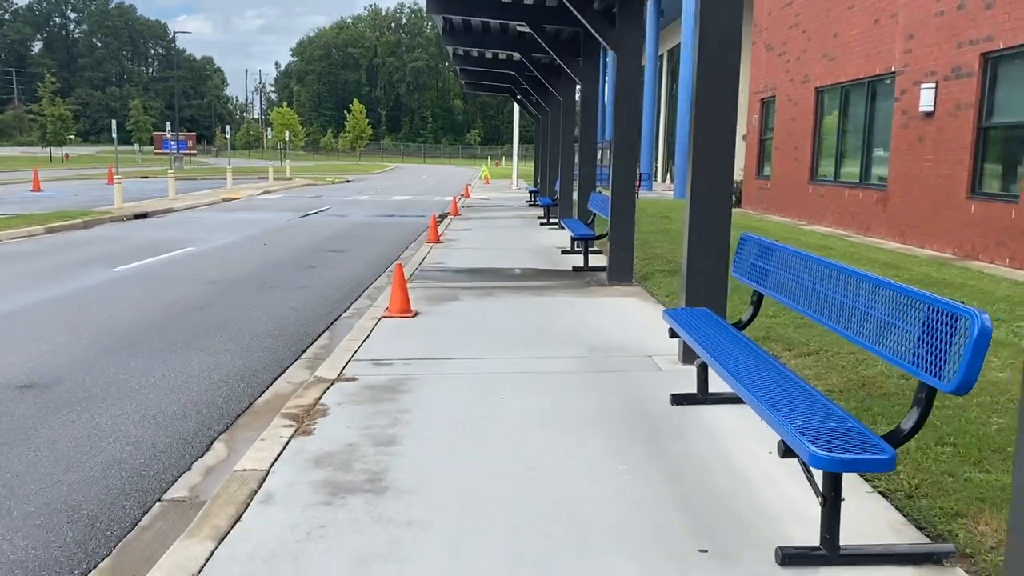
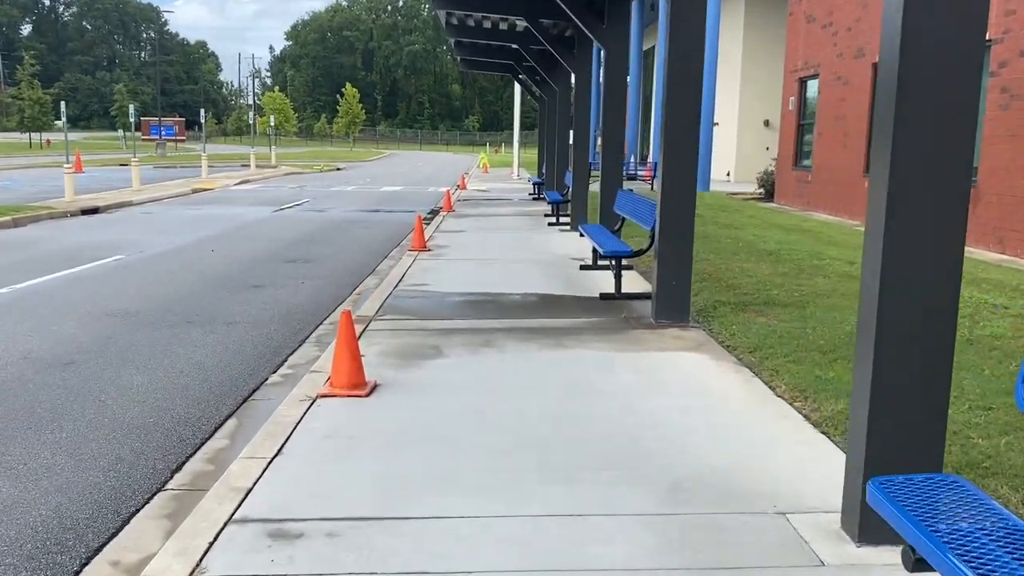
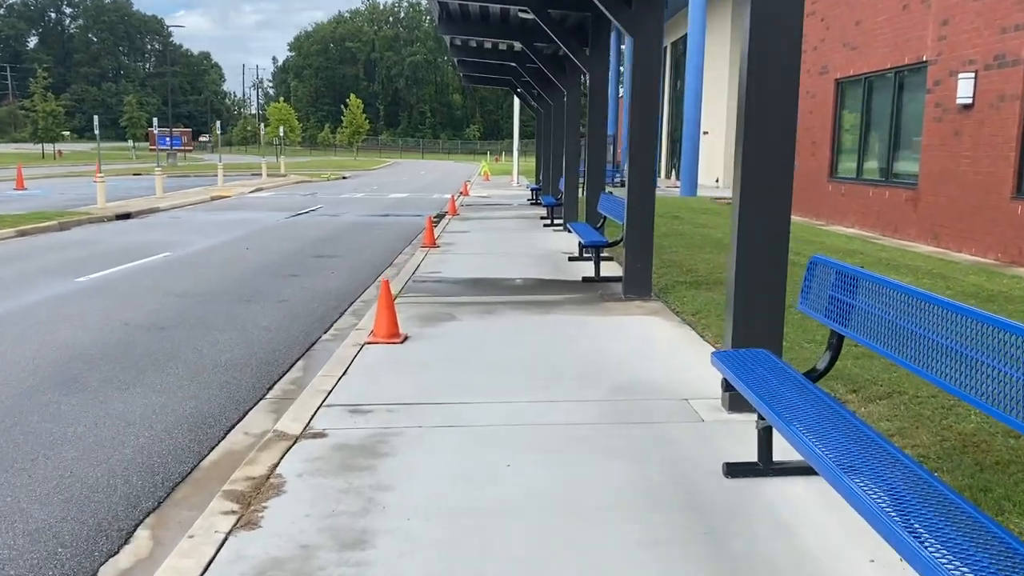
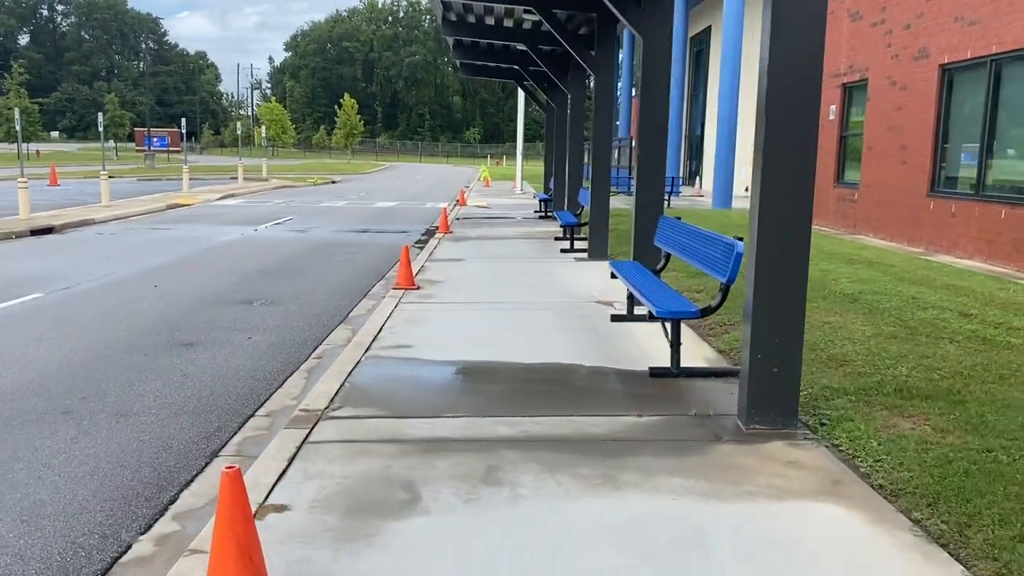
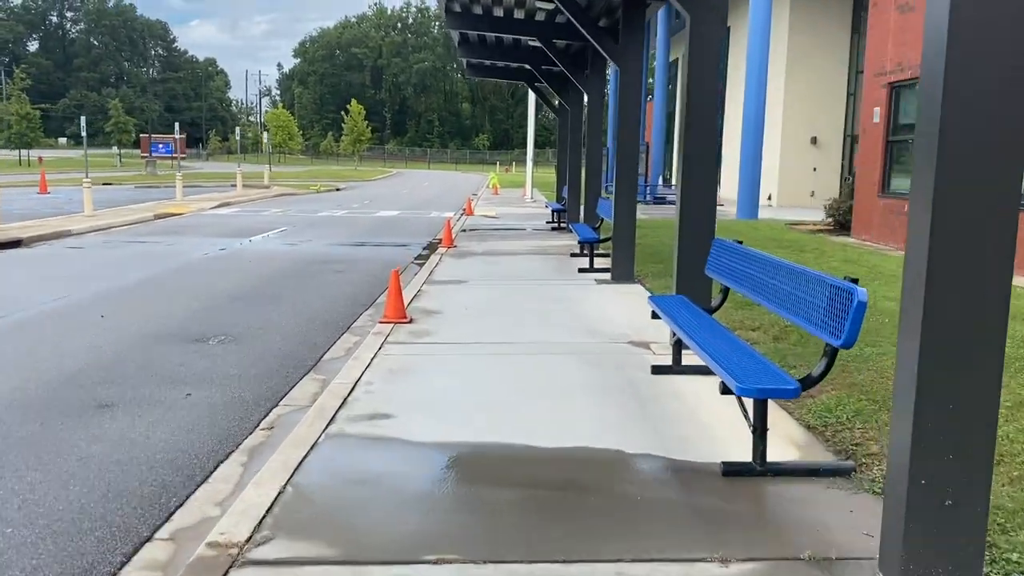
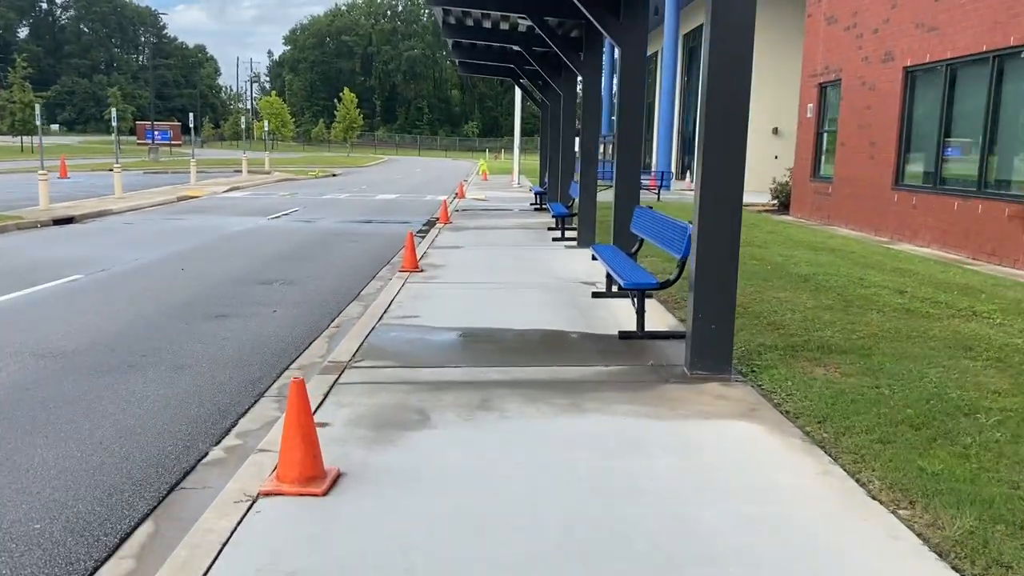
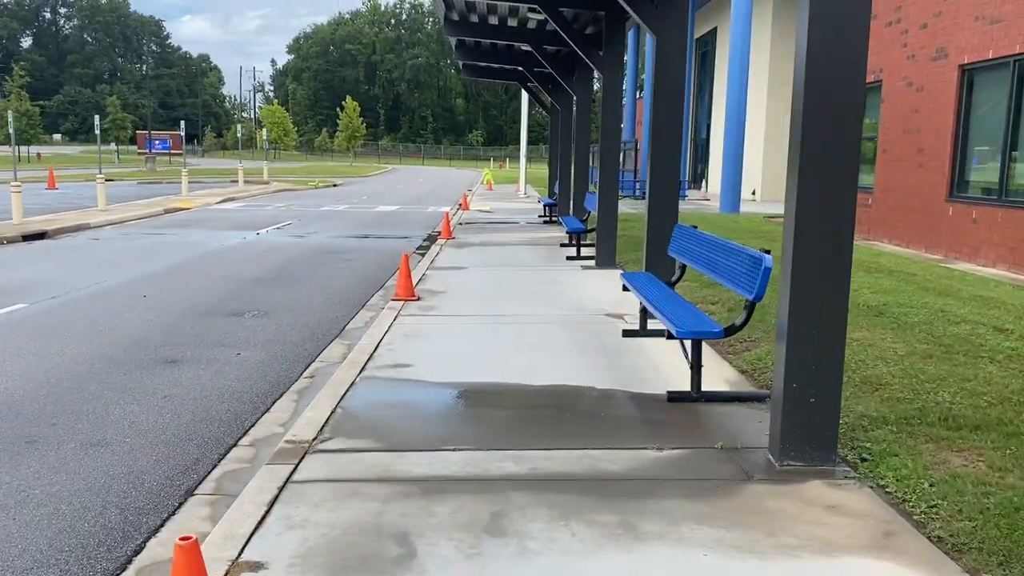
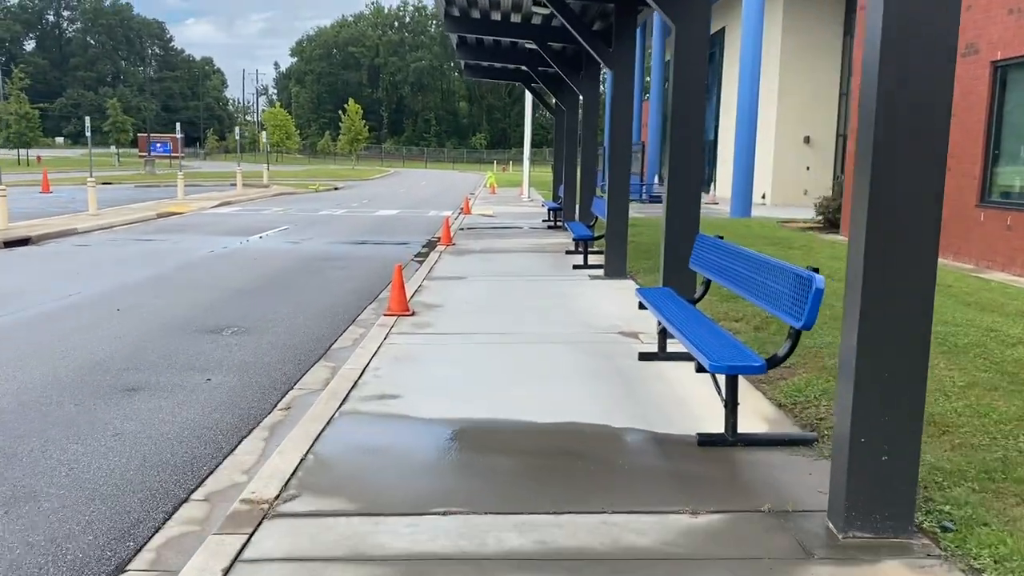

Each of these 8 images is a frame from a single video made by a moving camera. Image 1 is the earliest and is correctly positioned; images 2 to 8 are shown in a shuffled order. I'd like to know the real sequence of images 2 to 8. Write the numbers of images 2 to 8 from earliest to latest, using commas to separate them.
3, 2, 6, 4, 7, 8, 5
